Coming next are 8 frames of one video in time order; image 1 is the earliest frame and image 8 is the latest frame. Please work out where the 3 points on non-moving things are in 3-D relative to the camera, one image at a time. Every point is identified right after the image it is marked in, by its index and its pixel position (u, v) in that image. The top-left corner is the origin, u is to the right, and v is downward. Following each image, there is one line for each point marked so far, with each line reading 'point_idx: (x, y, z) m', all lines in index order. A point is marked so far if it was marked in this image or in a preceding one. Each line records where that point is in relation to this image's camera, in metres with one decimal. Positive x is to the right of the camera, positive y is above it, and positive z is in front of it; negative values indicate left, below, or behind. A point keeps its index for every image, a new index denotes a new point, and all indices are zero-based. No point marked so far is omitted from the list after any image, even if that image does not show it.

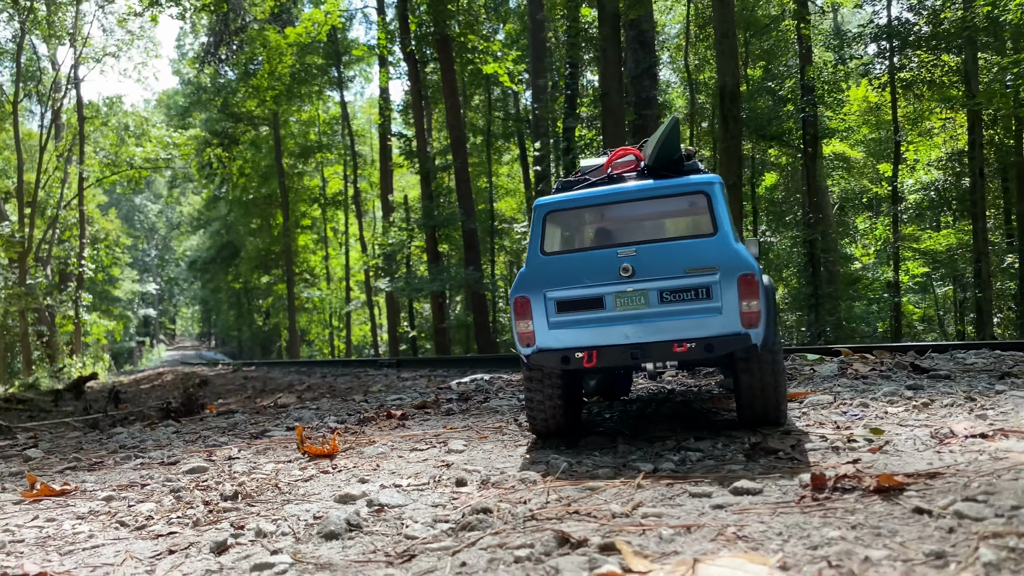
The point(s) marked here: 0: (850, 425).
0: (+2.5, -1.0, +5.7) m
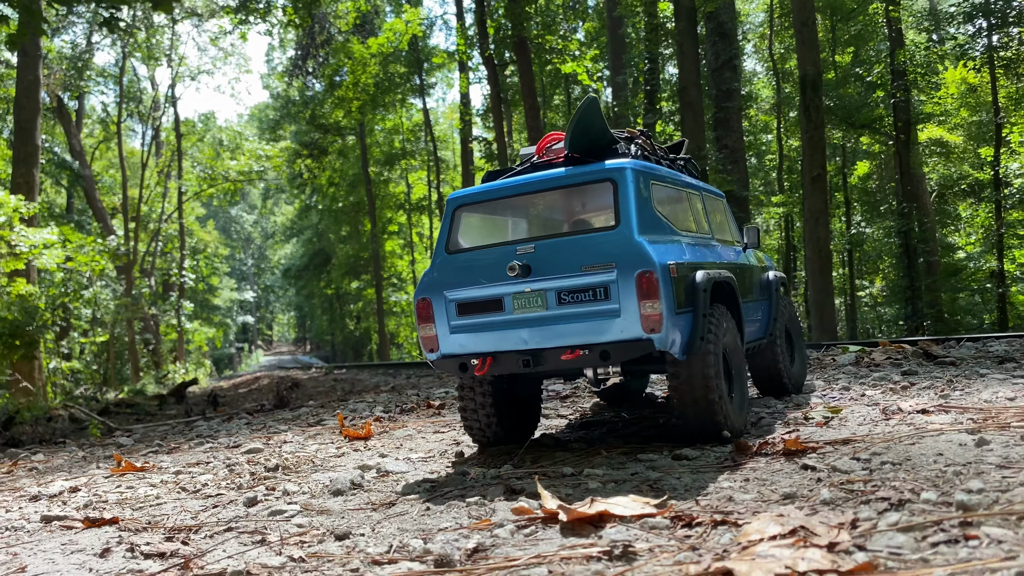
0: (+2.5, -0.9, +6.2) m
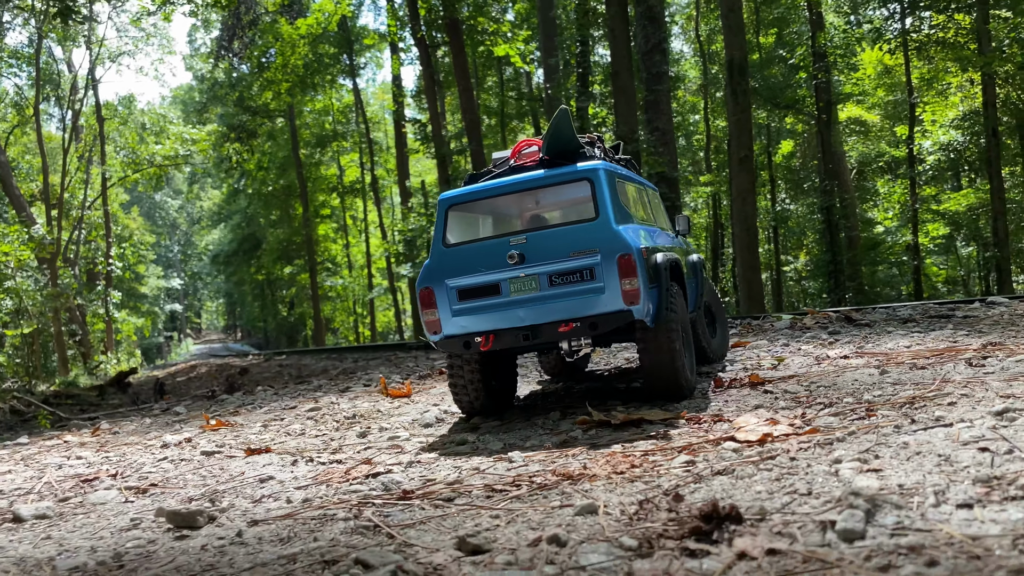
0: (+2.7, -0.7, +8.1) m
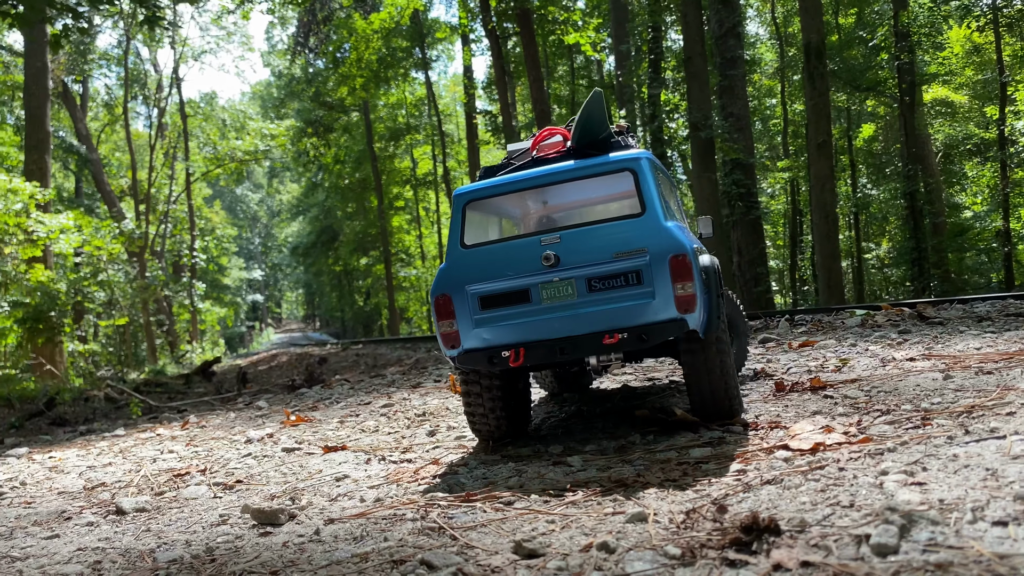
0: (+3.4, -0.7, +8.1) m
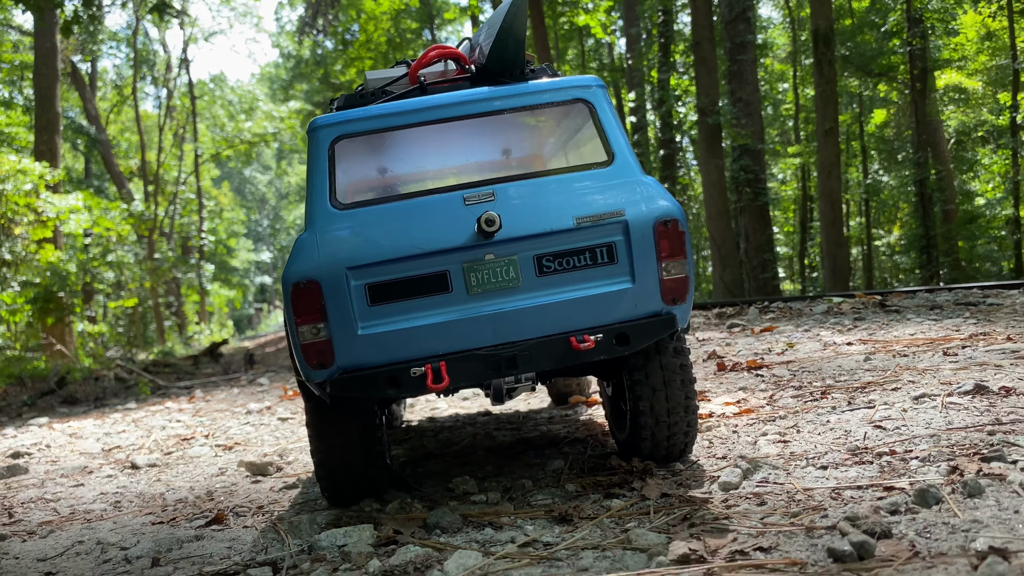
0: (+3.1, -0.6, +8.8) m
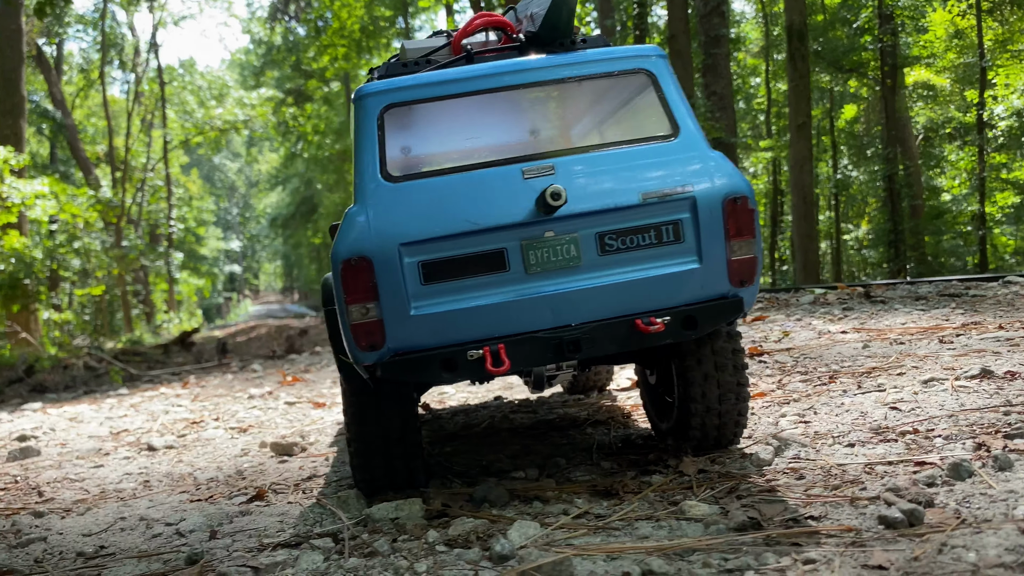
0: (+3.1, -0.5, +9.0) m
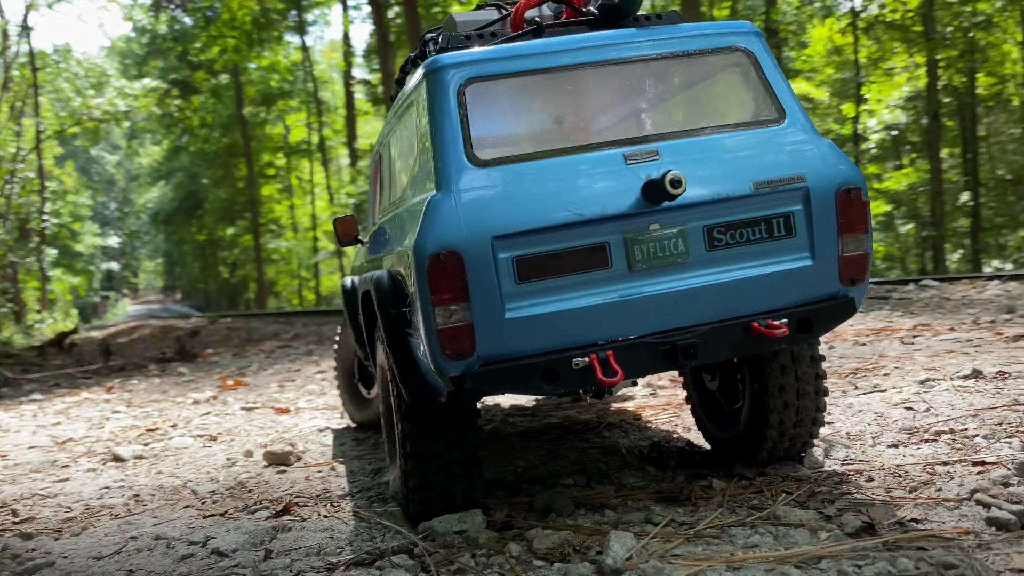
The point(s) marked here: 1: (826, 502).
0: (+2.6, -0.5, +9.2) m
1: (+1.2, -0.8, +2.9) m
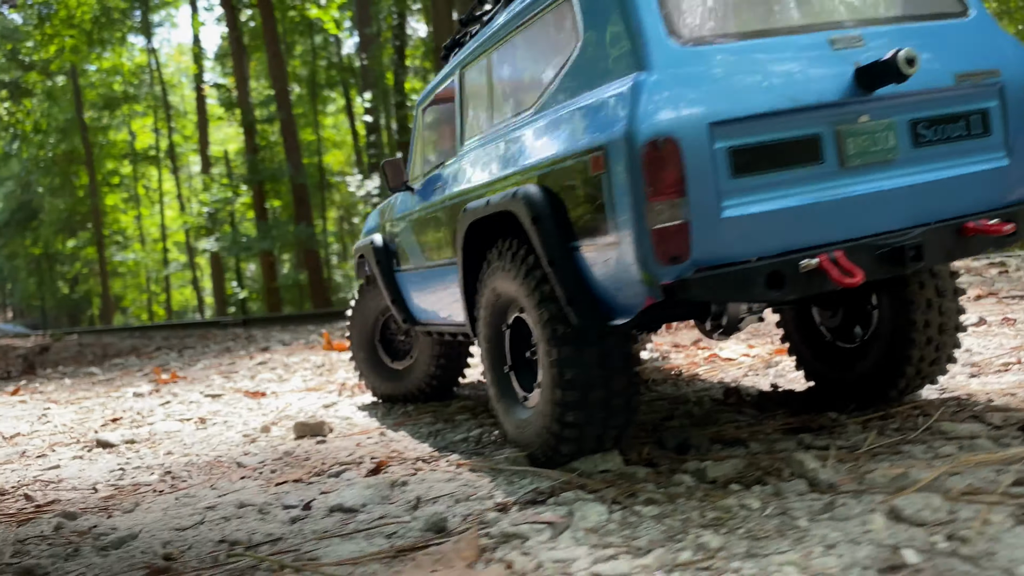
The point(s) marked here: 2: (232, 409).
0: (+2.2, -0.3, +9.4) m
1: (+1.7, -0.5, +2.9) m
2: (-2.1, -0.9, +5.7) m
